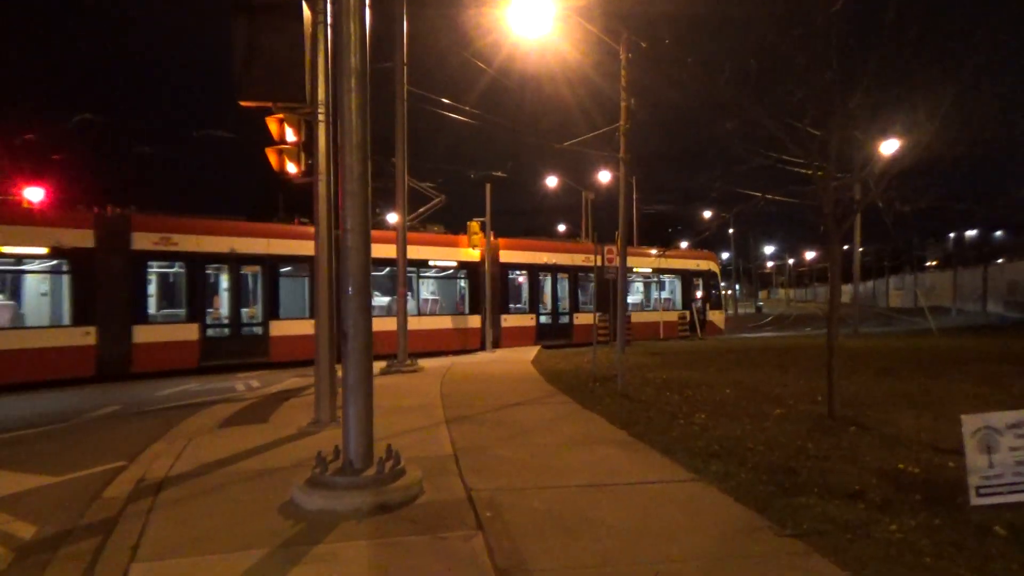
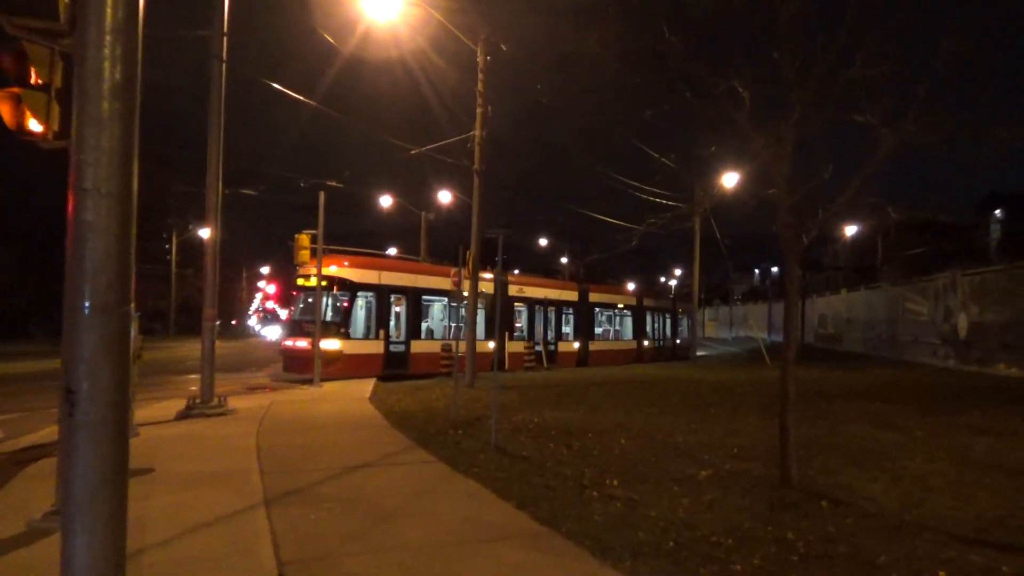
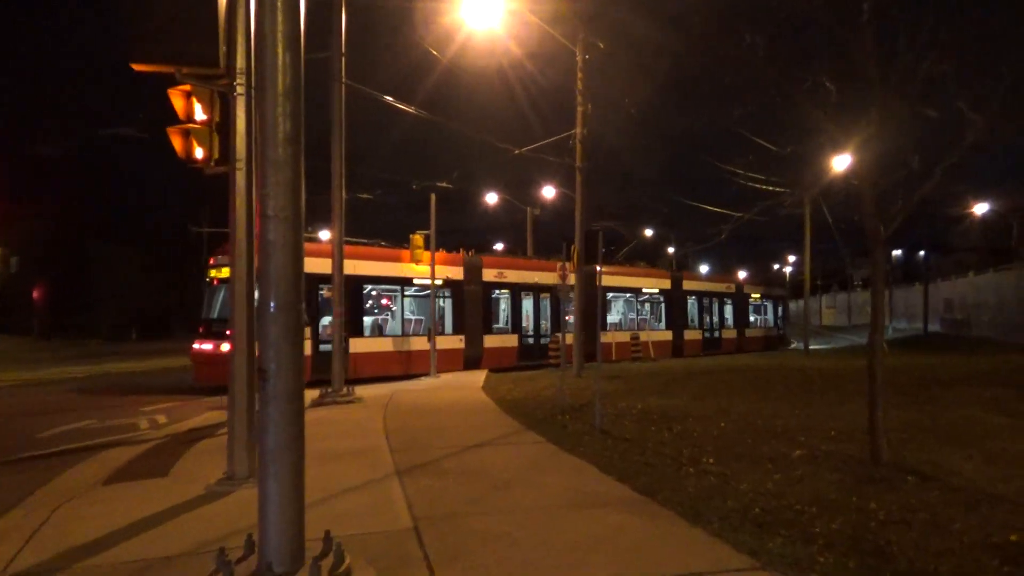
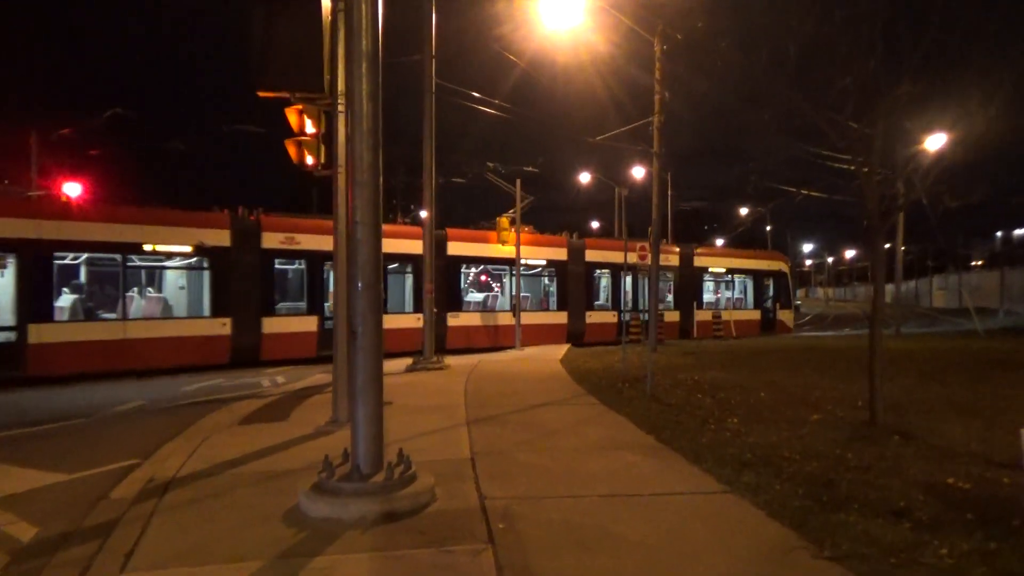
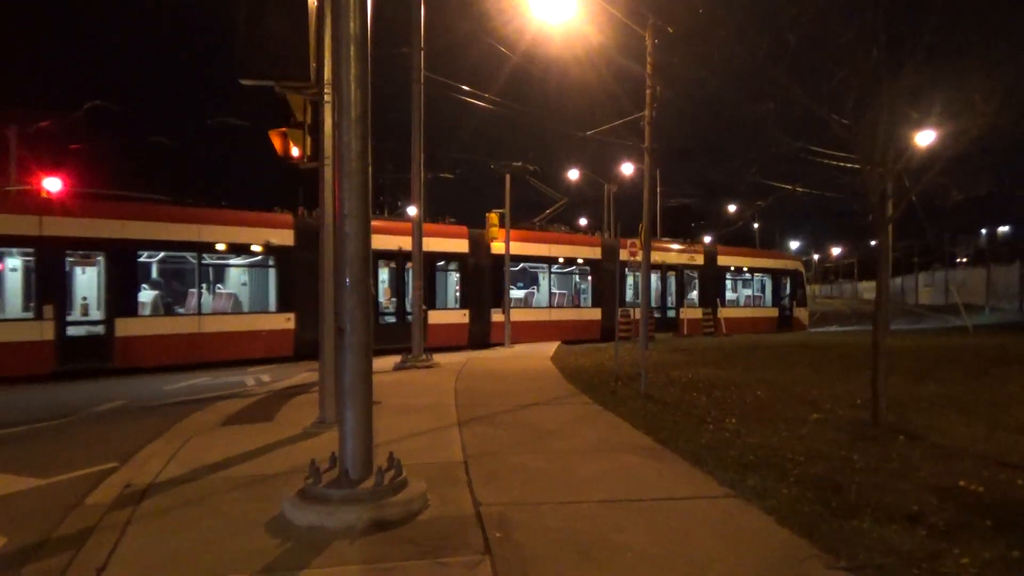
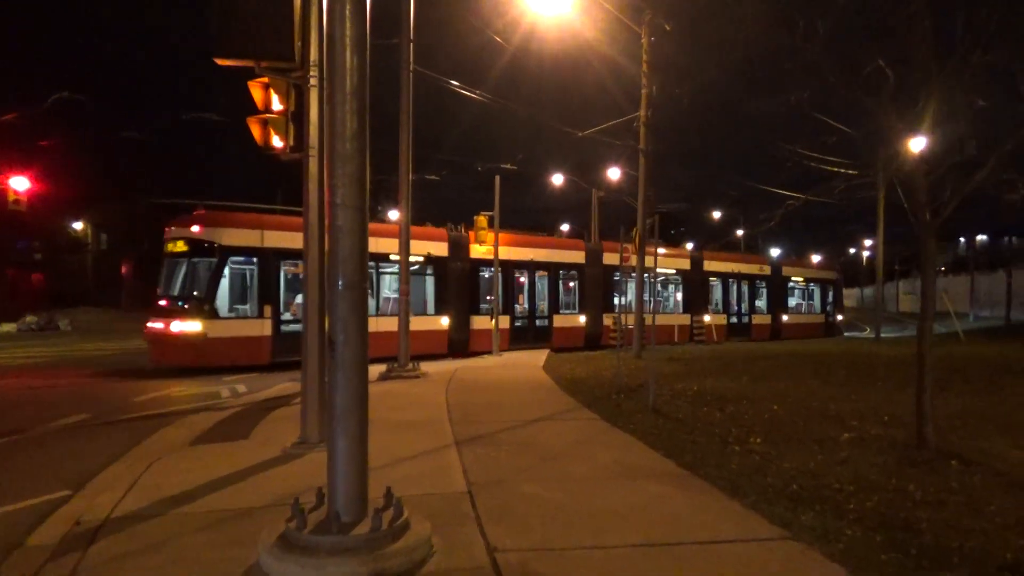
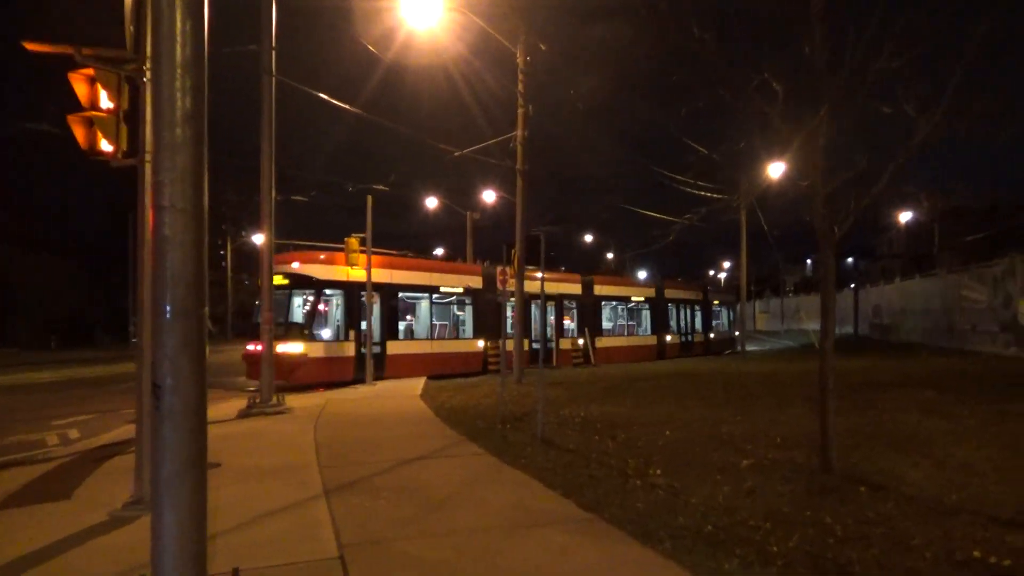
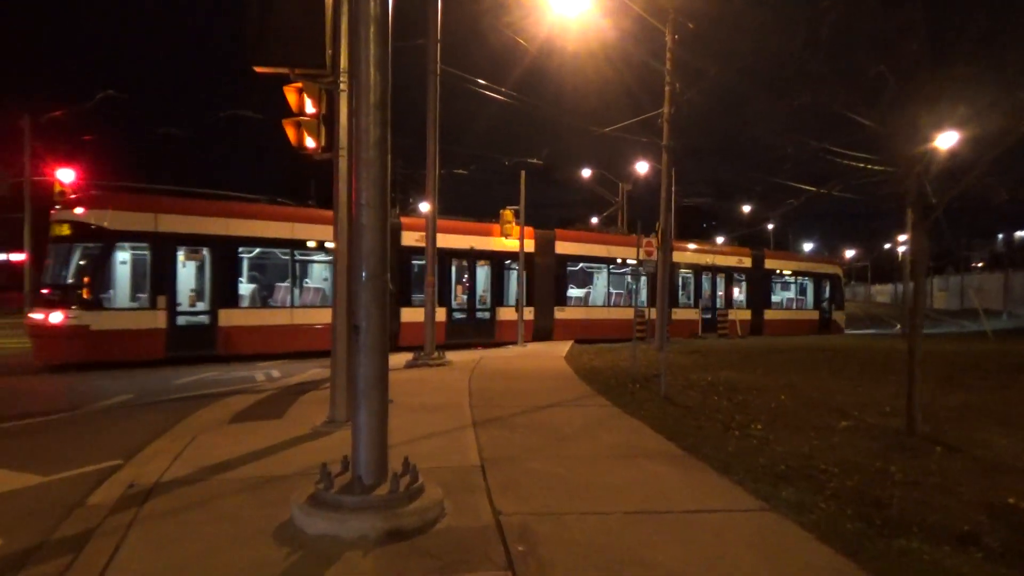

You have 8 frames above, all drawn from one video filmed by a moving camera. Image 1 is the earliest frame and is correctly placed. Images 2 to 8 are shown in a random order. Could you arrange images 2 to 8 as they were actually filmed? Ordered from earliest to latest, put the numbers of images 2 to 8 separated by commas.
4, 5, 8, 6, 3, 7, 2
